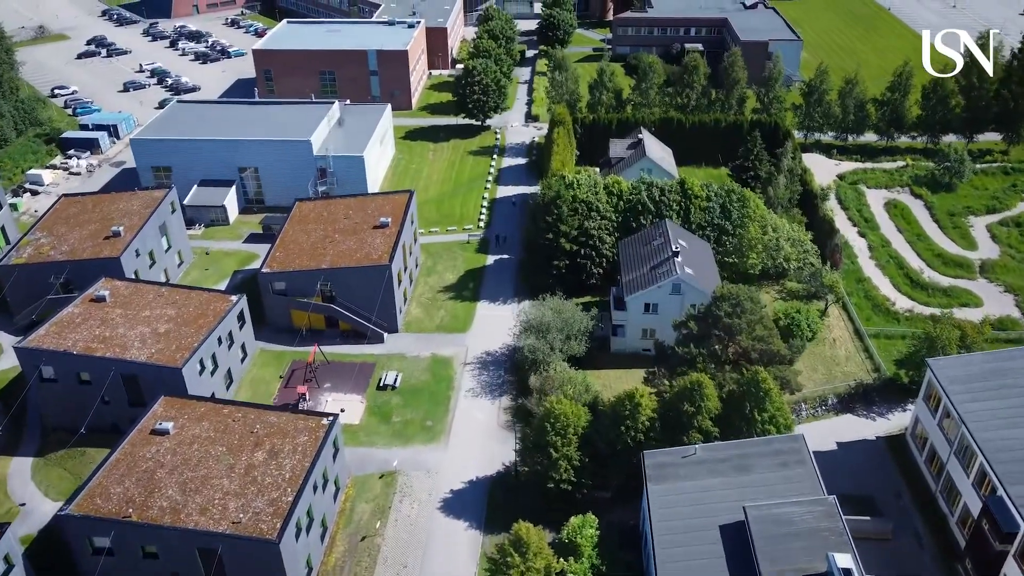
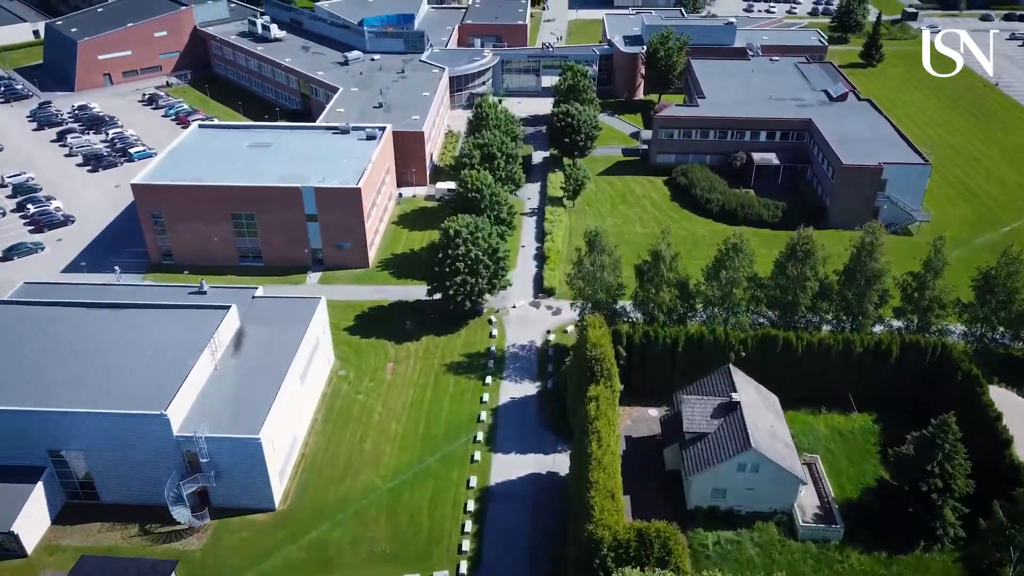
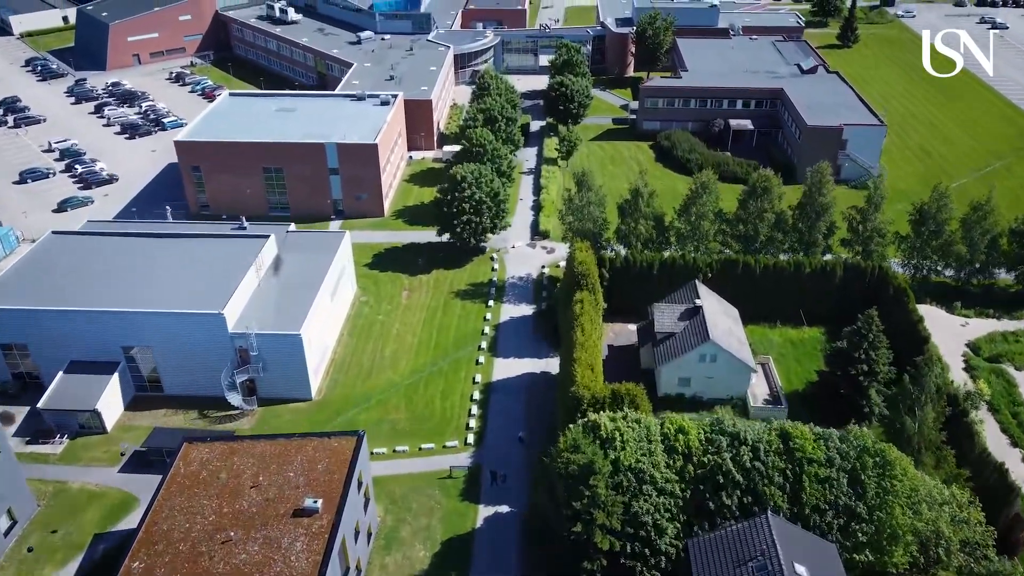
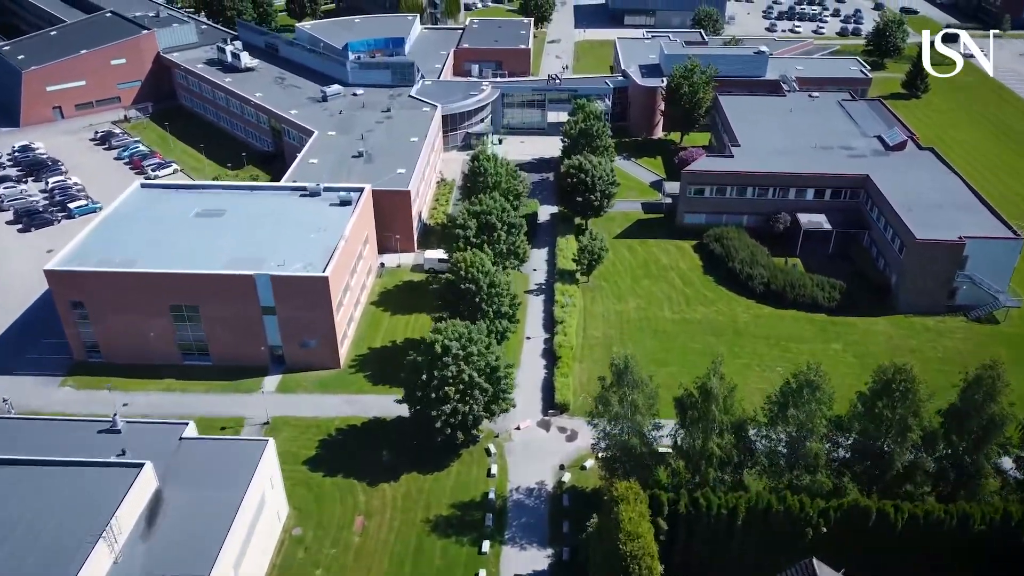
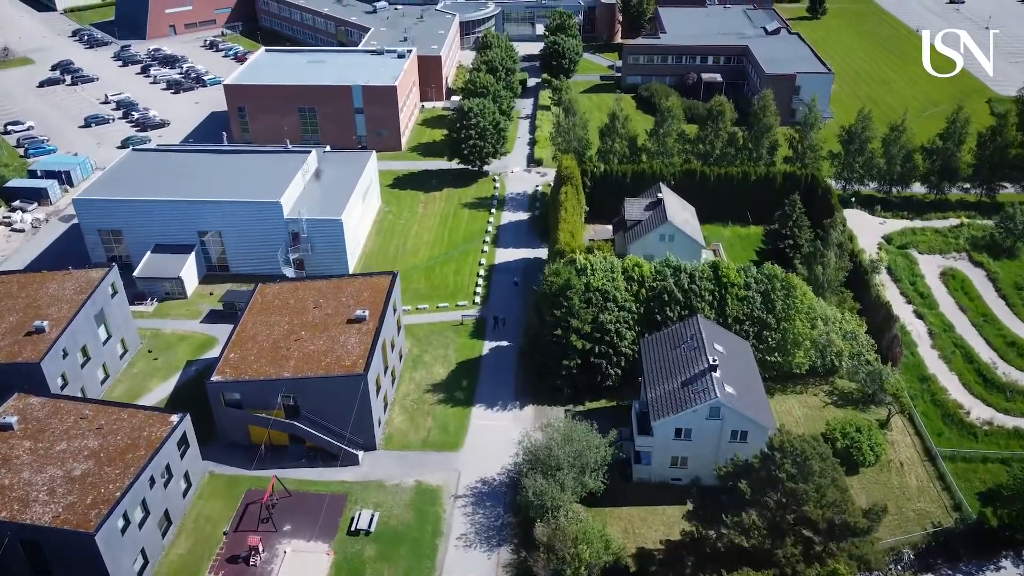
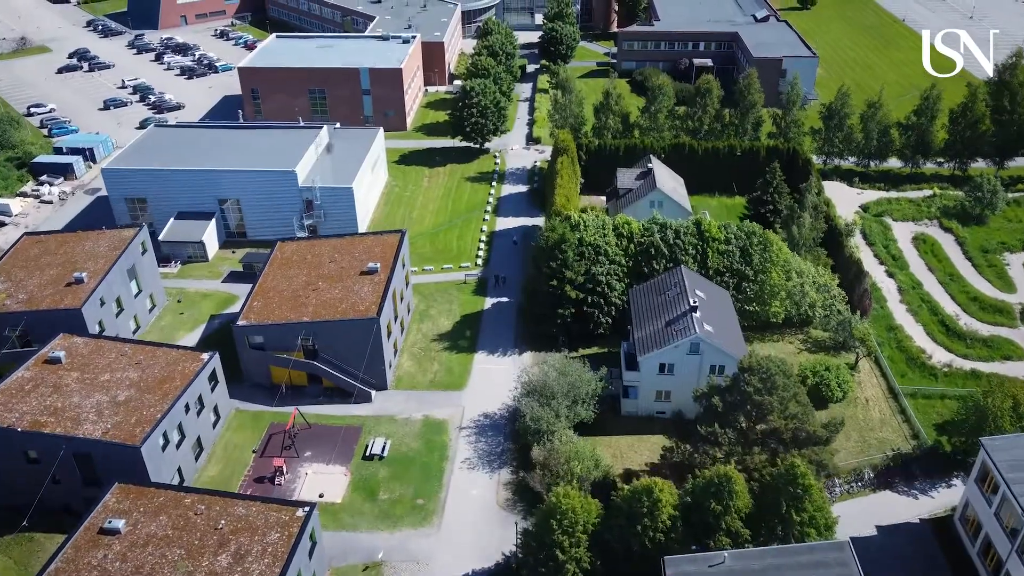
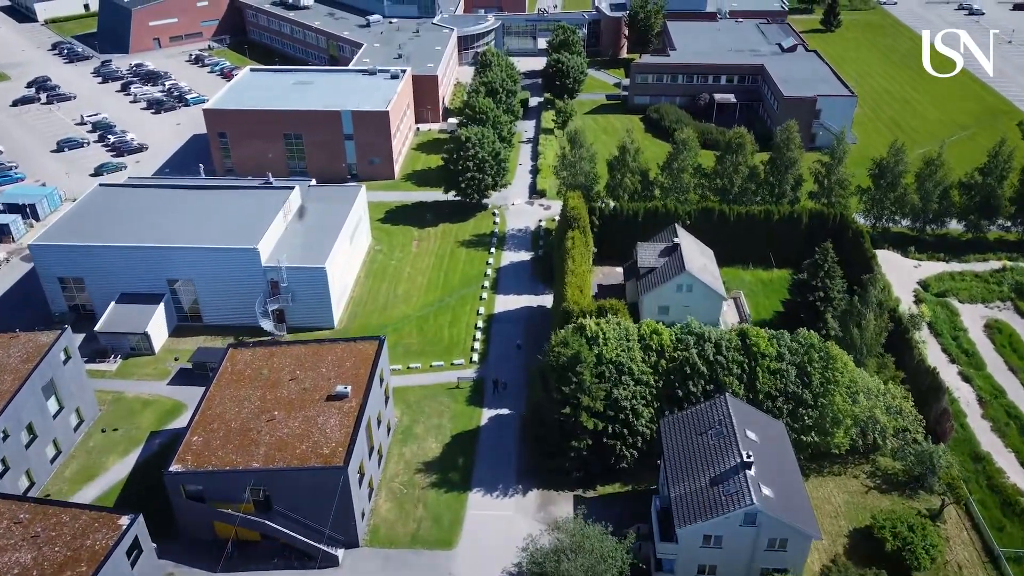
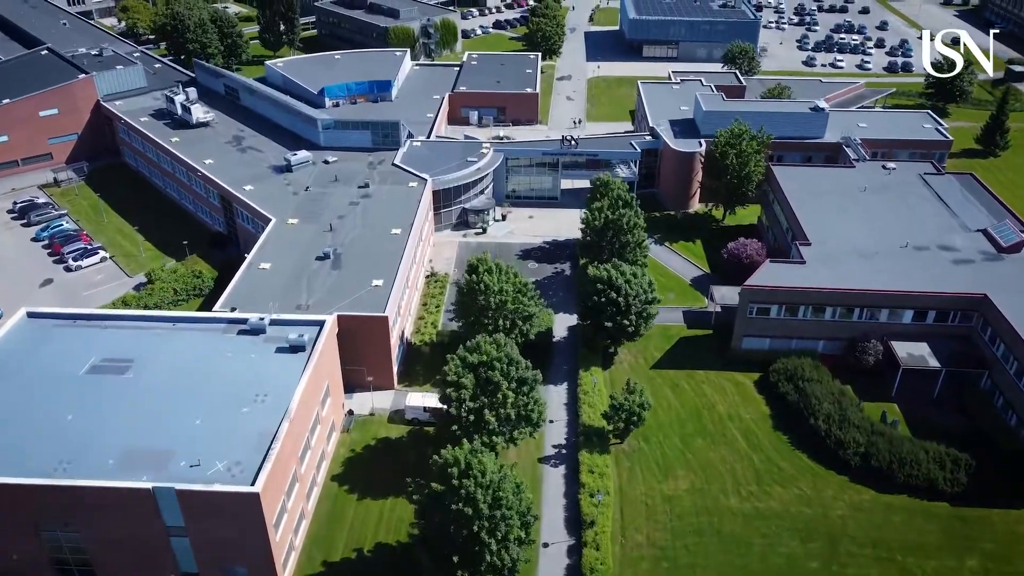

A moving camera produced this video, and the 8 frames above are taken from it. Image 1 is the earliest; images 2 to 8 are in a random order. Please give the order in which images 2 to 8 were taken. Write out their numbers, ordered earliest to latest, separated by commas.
6, 5, 7, 3, 2, 4, 8
